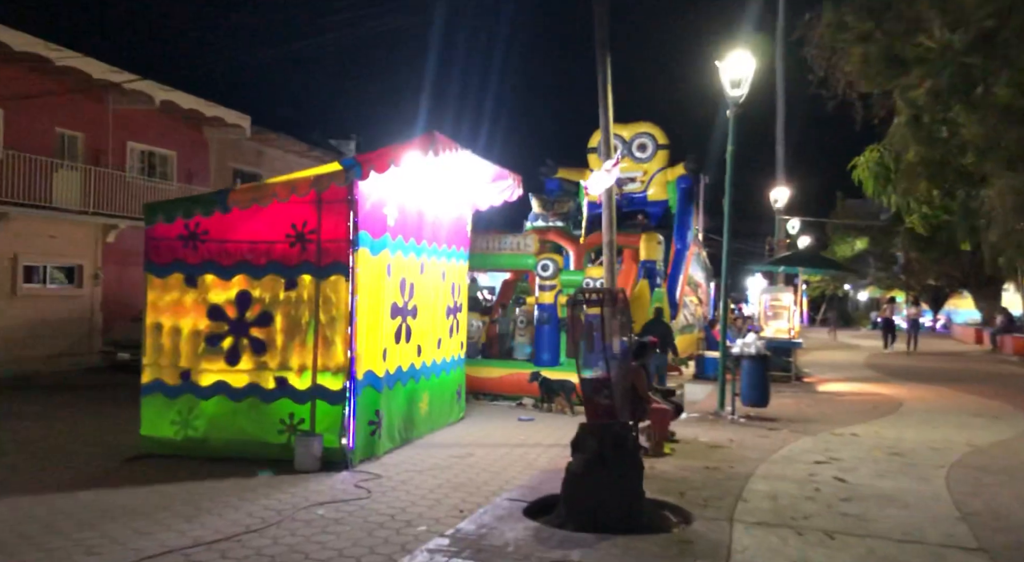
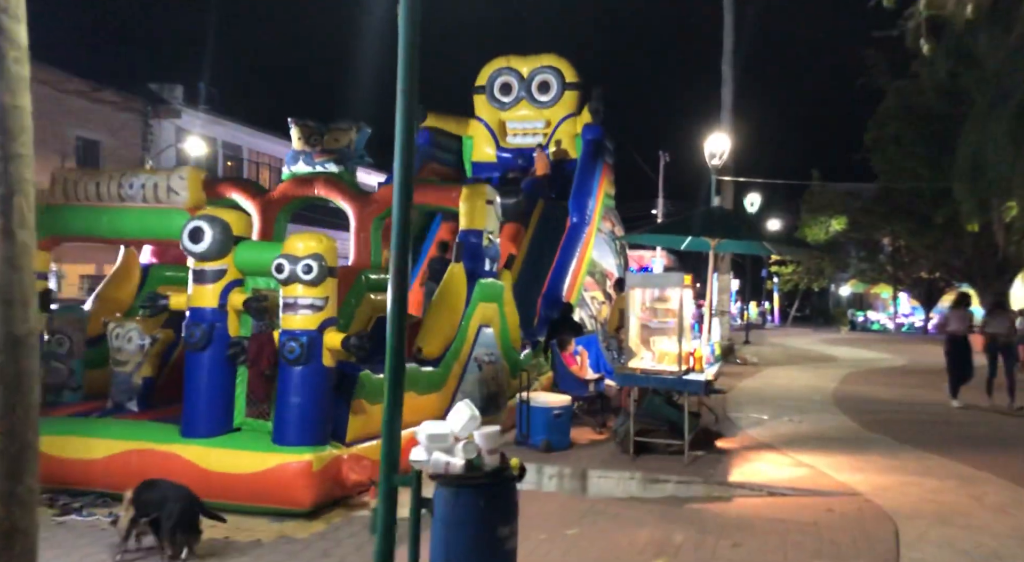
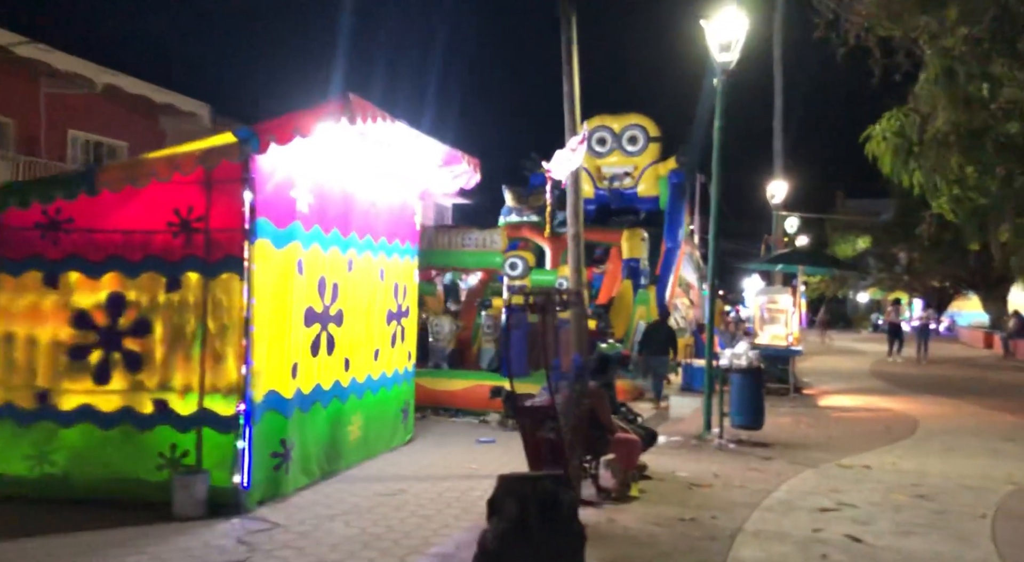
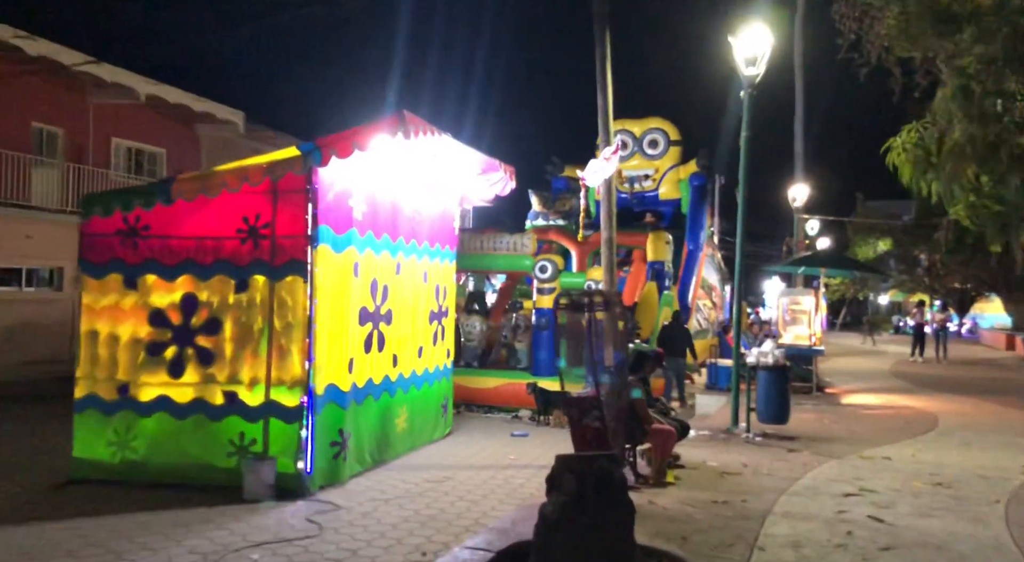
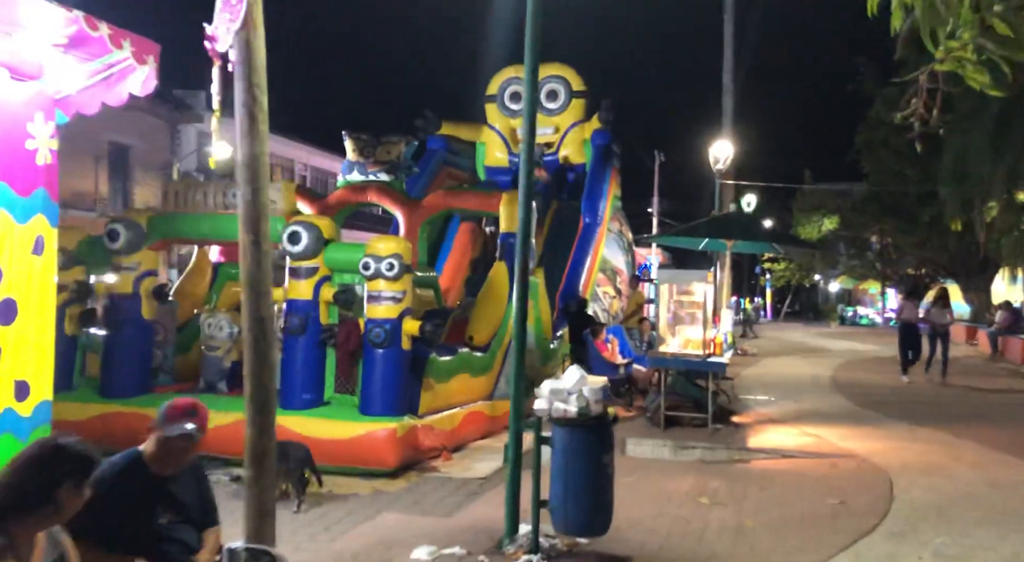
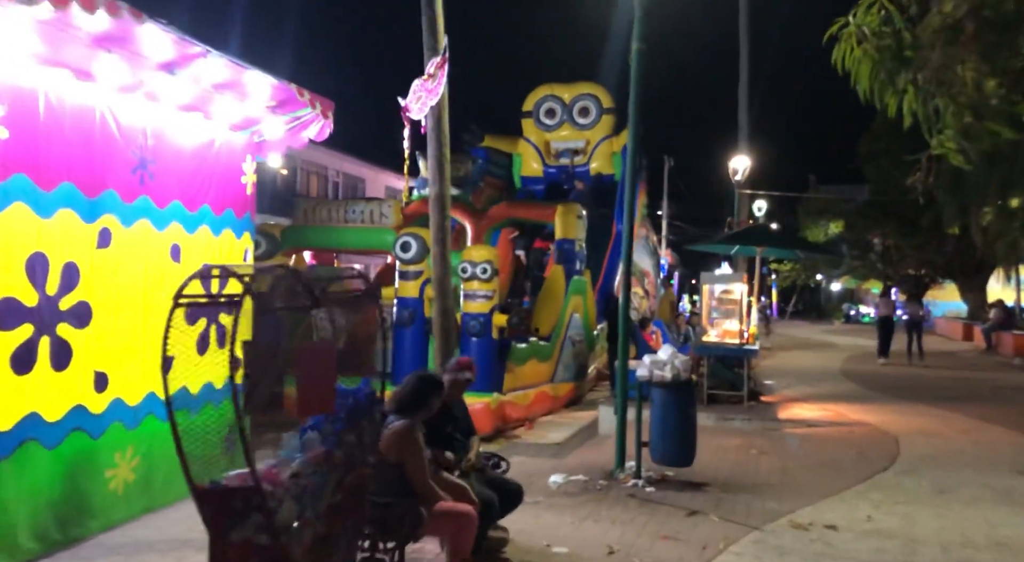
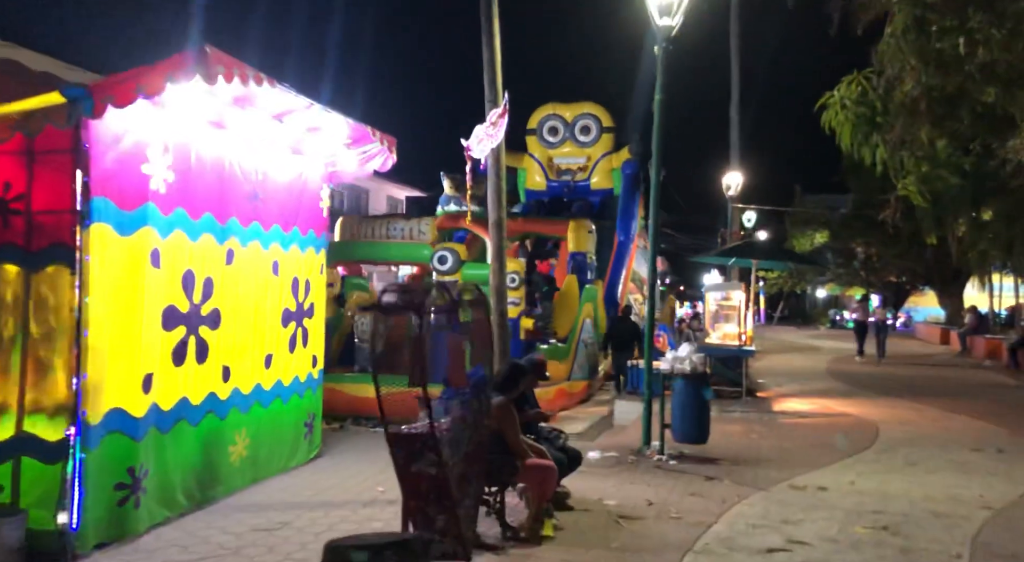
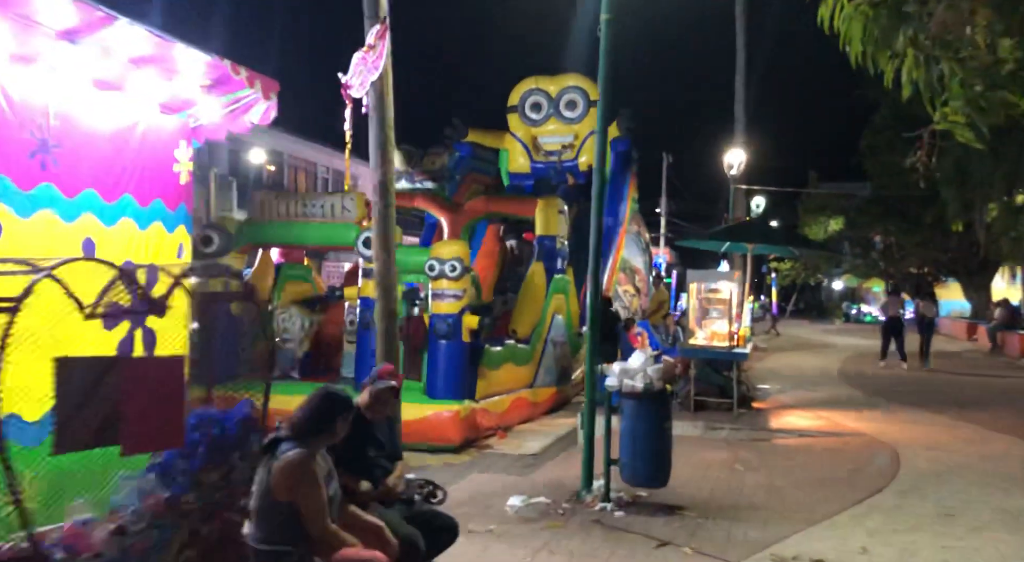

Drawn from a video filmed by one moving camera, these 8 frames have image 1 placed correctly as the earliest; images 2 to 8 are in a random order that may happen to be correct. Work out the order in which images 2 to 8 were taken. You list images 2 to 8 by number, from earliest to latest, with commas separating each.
4, 3, 7, 6, 8, 5, 2
